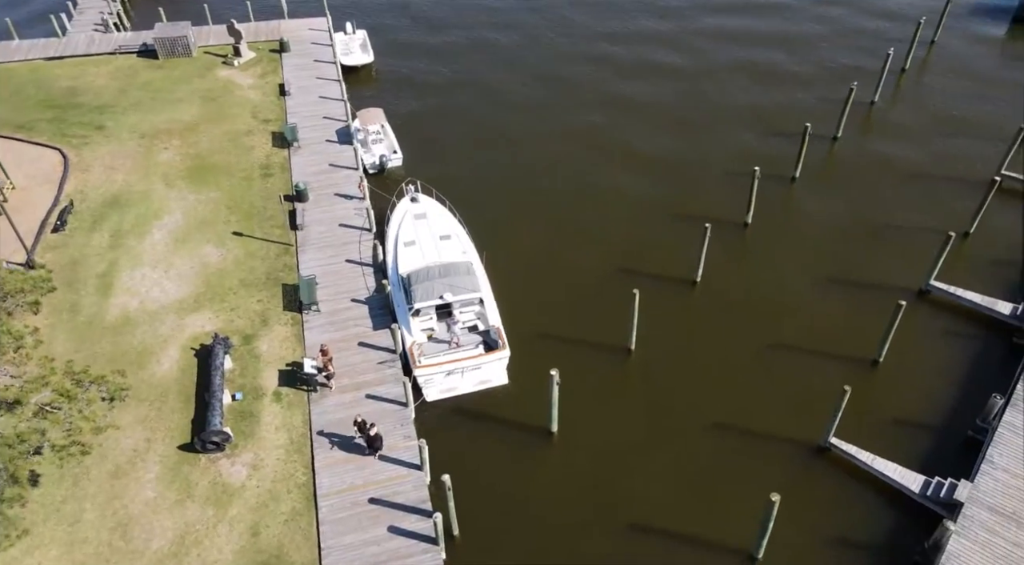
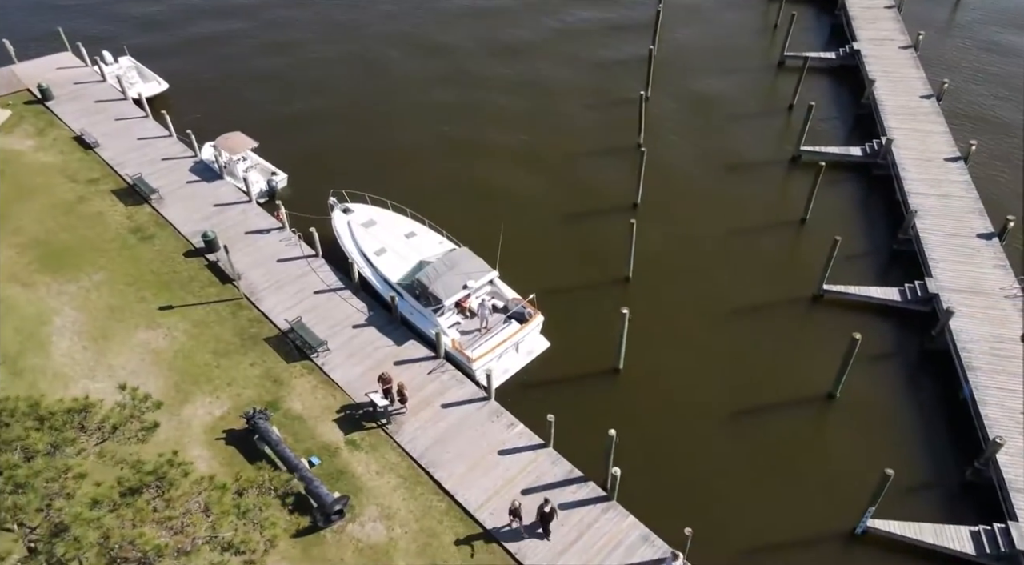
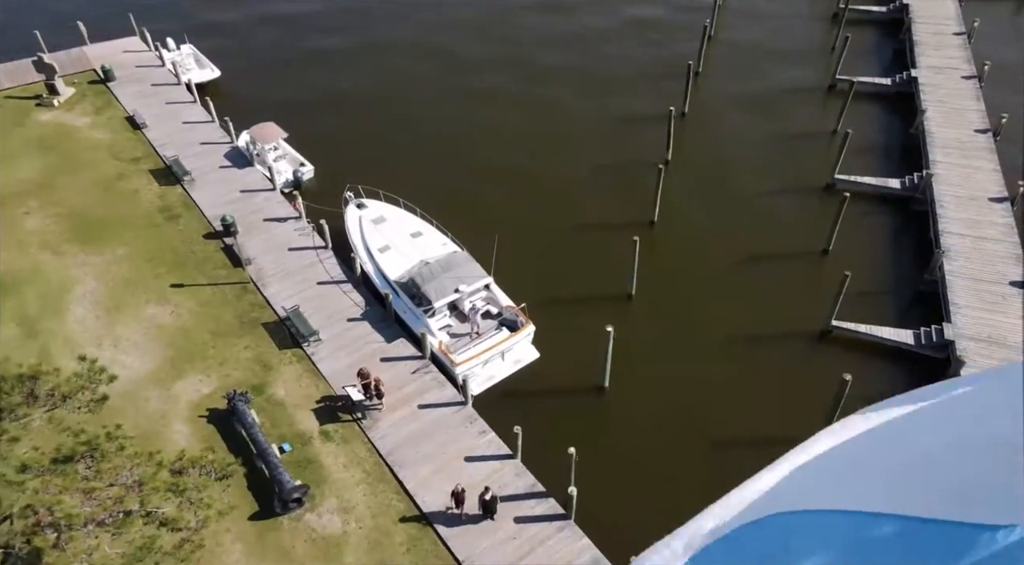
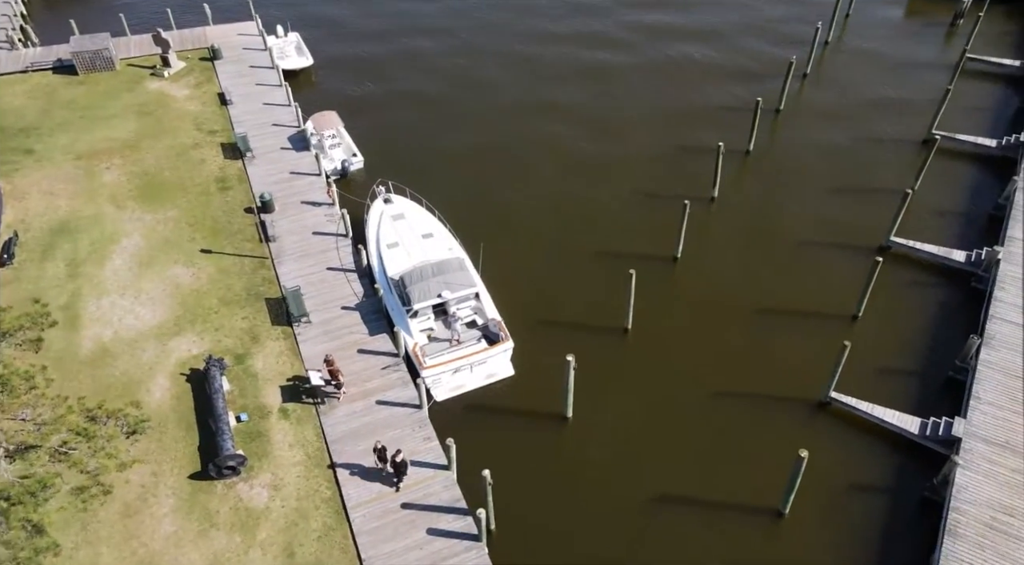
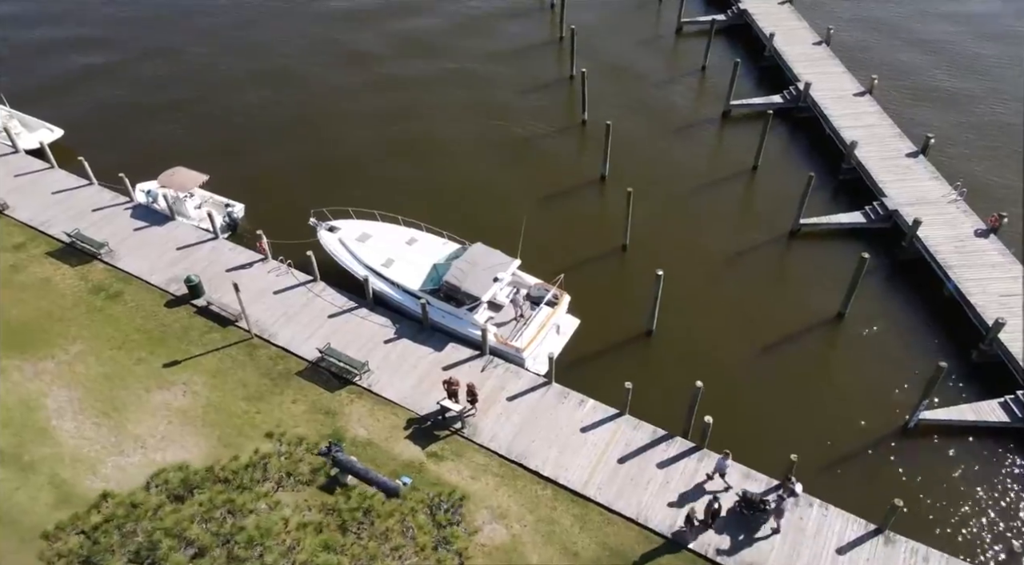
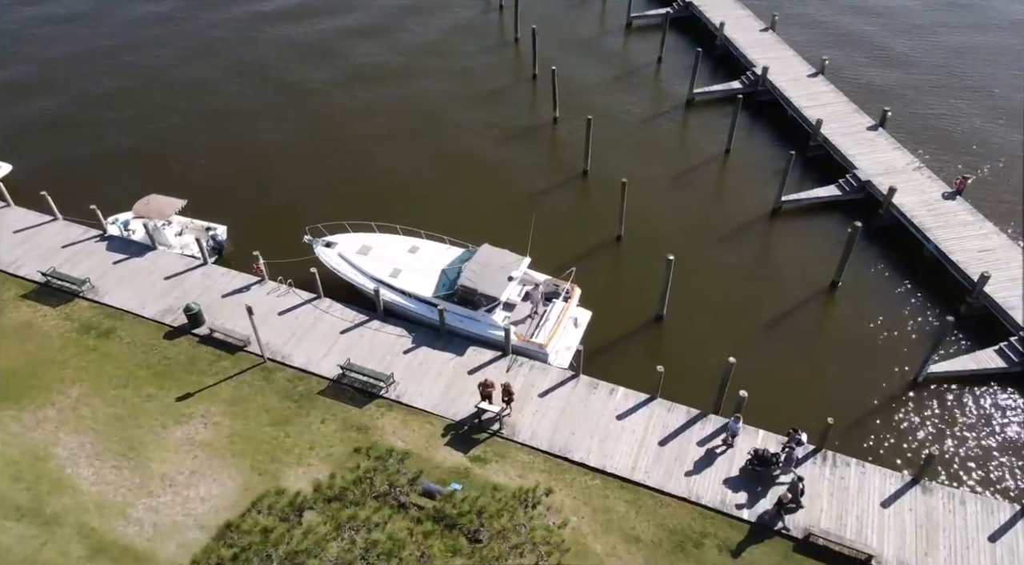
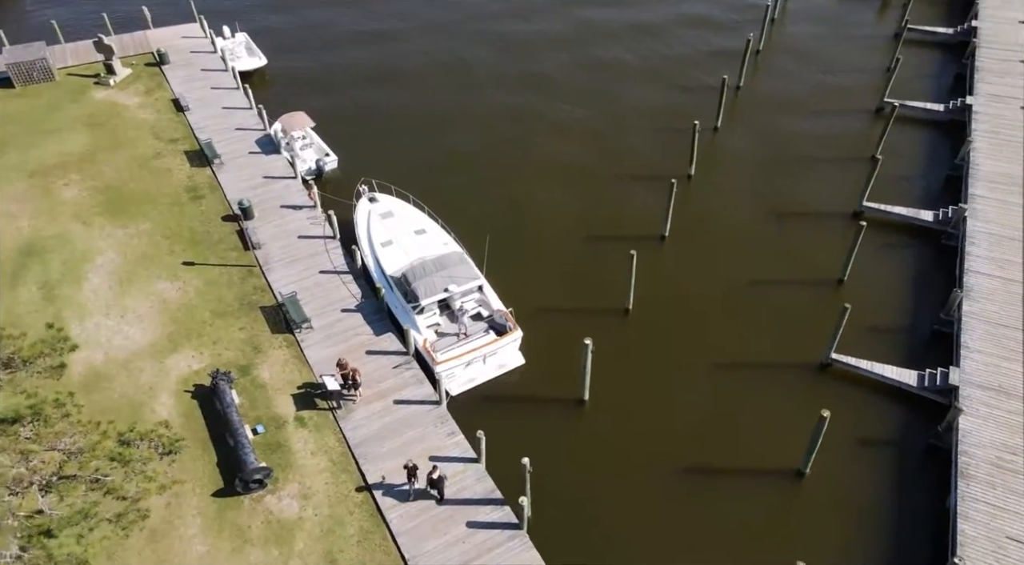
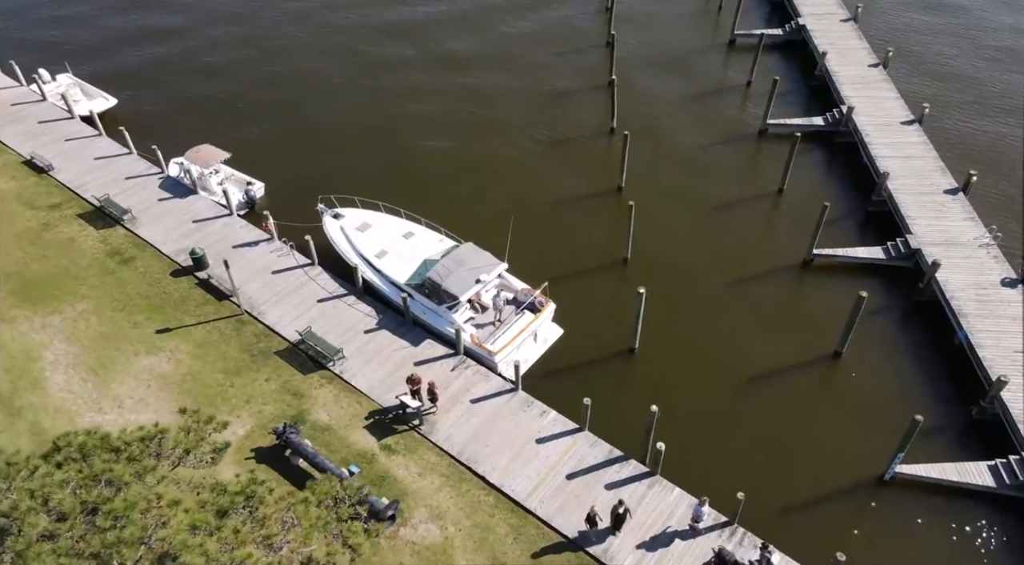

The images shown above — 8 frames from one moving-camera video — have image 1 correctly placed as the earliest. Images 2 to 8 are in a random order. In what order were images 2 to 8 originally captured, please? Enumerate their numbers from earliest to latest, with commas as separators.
4, 7, 3, 2, 8, 5, 6
